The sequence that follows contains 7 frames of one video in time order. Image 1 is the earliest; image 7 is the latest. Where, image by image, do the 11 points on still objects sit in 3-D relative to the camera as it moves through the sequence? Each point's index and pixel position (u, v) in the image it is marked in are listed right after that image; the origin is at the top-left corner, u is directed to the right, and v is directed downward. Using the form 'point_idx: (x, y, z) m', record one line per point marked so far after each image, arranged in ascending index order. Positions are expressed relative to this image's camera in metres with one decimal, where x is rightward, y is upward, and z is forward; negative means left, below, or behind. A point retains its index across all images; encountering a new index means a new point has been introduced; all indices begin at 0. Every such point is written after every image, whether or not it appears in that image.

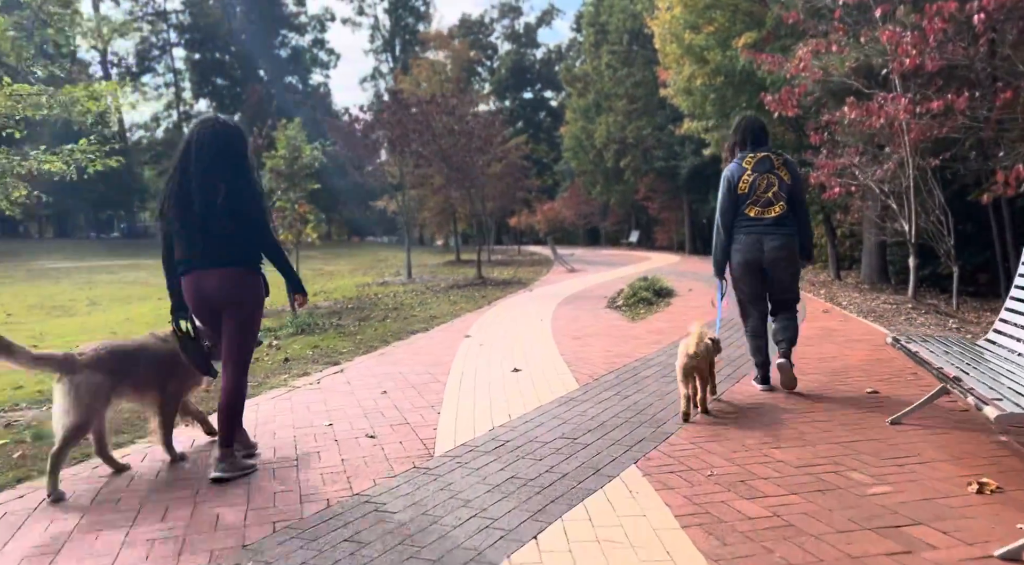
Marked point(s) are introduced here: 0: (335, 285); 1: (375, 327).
0: (-4.3, -0.1, +19.3) m
1: (-1.6, -0.5, +9.2) m
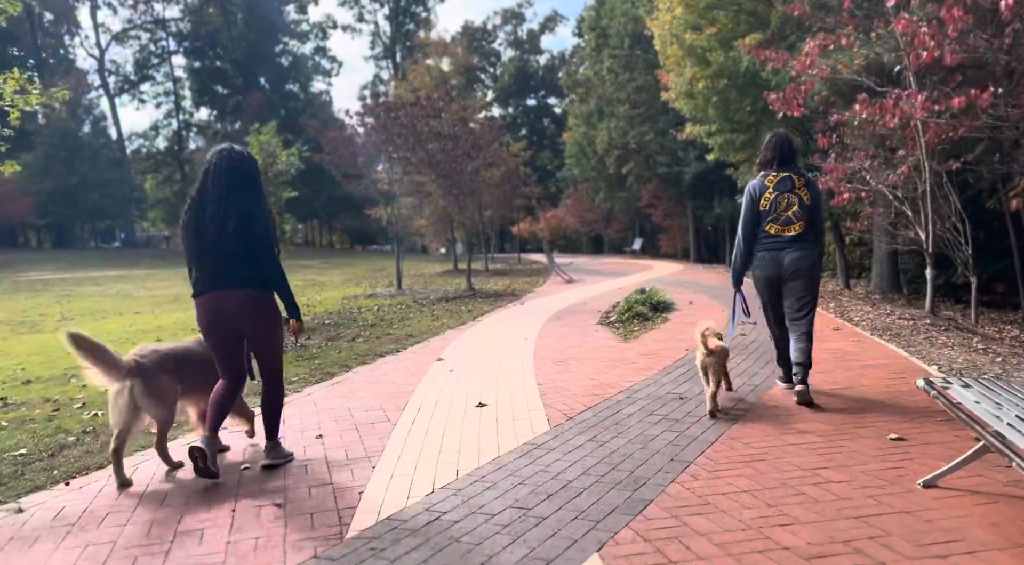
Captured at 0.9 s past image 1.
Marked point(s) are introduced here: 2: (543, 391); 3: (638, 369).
0: (-4.4, -0.3, +18.6) m
1: (-1.8, -0.7, +8.4) m
2: (+0.2, -0.8, +5.8) m
3: (+1.0, -0.7, +6.5) m
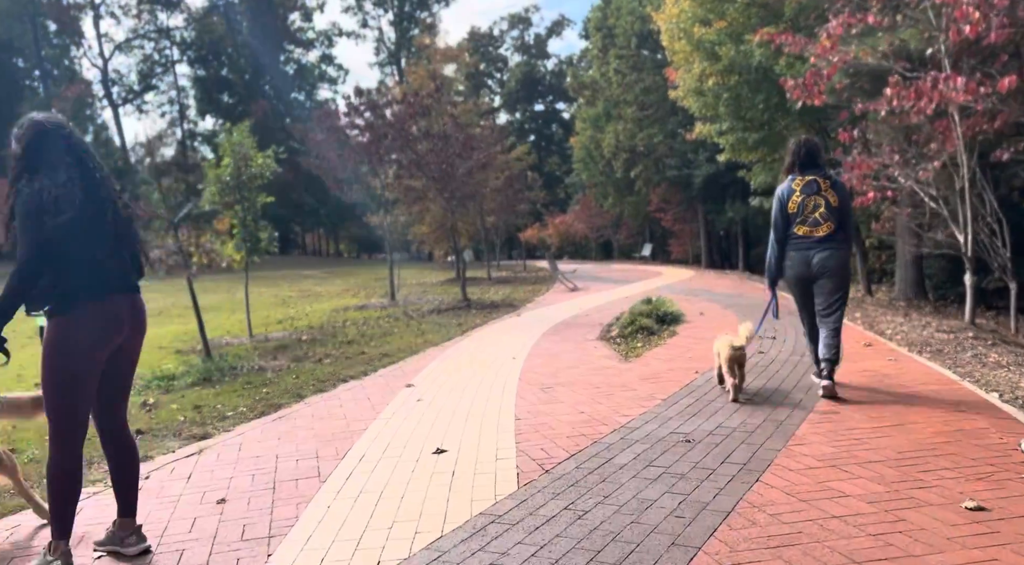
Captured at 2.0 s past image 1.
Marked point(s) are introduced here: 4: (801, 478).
0: (-4.4, -0.6, +17.6) m
1: (-1.9, -0.8, +7.4) m
2: (0.0, -0.9, +4.7) m
3: (+0.8, -0.8, +5.5) m
4: (+1.3, -0.9, +3.6) m
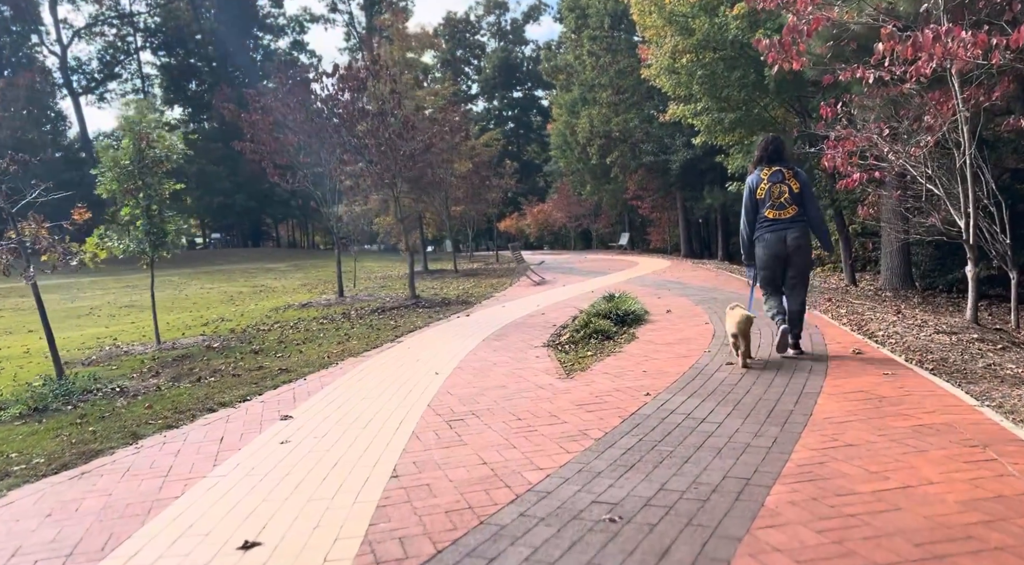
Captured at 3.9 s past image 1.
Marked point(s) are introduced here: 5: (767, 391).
0: (-5.2, -0.5, +16.2) m
1: (-2.6, -0.8, +6.1) m
2: (-0.5, -0.9, +3.4) m
3: (+0.2, -0.8, +4.2) m
4: (+0.7, -0.9, +2.3) m
5: (+1.6, -0.7, +5.1) m
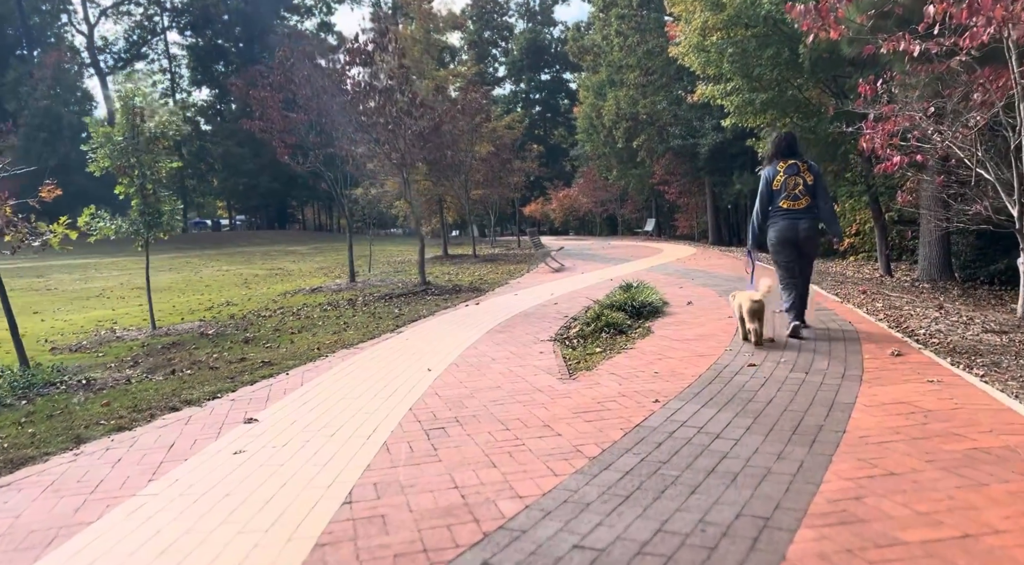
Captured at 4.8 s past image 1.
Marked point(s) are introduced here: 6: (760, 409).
0: (-4.9, -0.2, +15.8) m
1: (-2.6, -0.7, +5.6) m
2: (-0.6, -0.9, +2.9) m
3: (+0.2, -0.8, +3.6) m
4: (+0.6, -0.9, +1.7) m
5: (+1.6, -0.7, +4.5) m
6: (+1.3, -0.7, +4.3) m
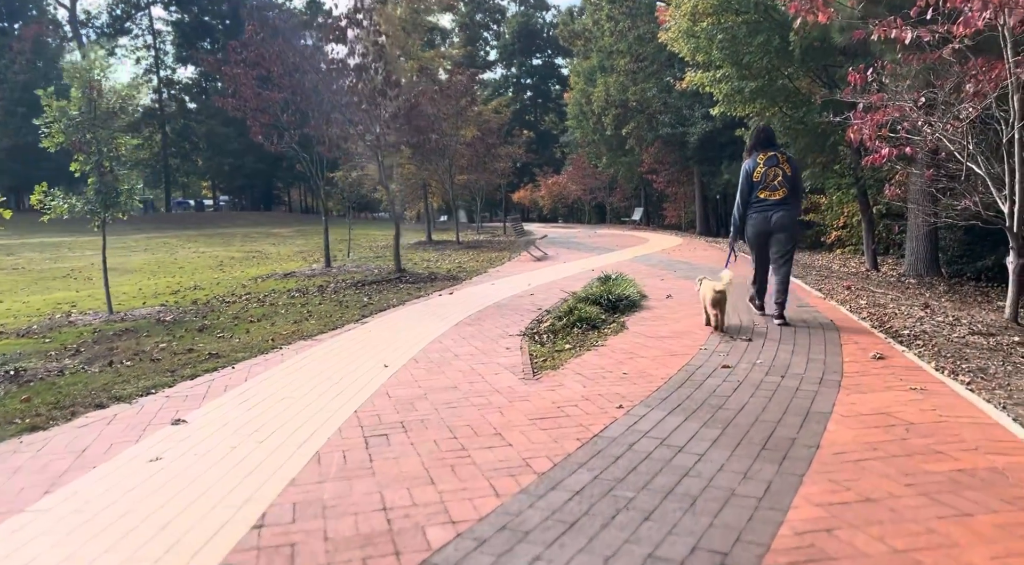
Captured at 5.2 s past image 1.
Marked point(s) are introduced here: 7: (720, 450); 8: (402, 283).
0: (-5.3, +0.1, +15.4) m
1: (-2.8, -0.6, +5.2) m
2: (-0.9, -0.9, +2.5) m
3: (-0.1, -0.8, +3.3) m
4: (+0.4, -0.9, +1.4) m
5: (+1.3, -0.7, +4.1) m
6: (+1.1, -0.7, +3.9) m
7: (+0.9, -0.7, +3.5) m
8: (-1.6, 0.0, +11.5) m
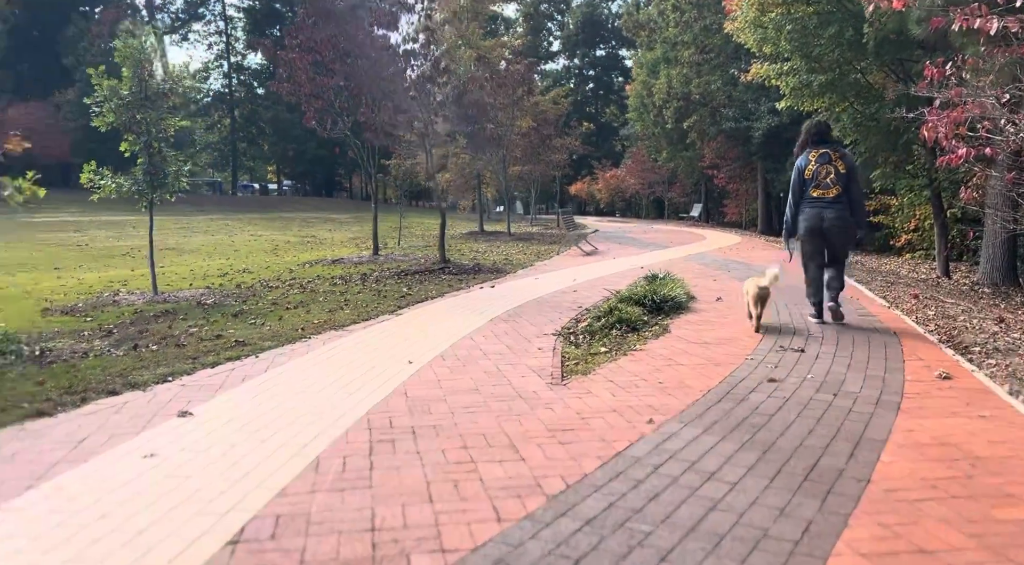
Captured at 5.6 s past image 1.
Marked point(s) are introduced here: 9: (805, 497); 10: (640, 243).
0: (-4.3, +0.5, +15.4) m
1: (-2.7, -0.5, +5.1) m
2: (-0.9, -0.8, +2.3) m
3: (0.0, -0.8, +3.0) m
4: (+0.3, -1.0, +1.0) m
5: (+1.4, -0.7, +3.7) m
6: (+1.2, -0.7, +3.6) m
7: (+0.9, -0.8, +3.1) m
8: (-0.9, +0.1, +11.3) m
9: (+1.1, -0.8, +3.0) m
10: (+2.9, +0.9, +18.6) m
